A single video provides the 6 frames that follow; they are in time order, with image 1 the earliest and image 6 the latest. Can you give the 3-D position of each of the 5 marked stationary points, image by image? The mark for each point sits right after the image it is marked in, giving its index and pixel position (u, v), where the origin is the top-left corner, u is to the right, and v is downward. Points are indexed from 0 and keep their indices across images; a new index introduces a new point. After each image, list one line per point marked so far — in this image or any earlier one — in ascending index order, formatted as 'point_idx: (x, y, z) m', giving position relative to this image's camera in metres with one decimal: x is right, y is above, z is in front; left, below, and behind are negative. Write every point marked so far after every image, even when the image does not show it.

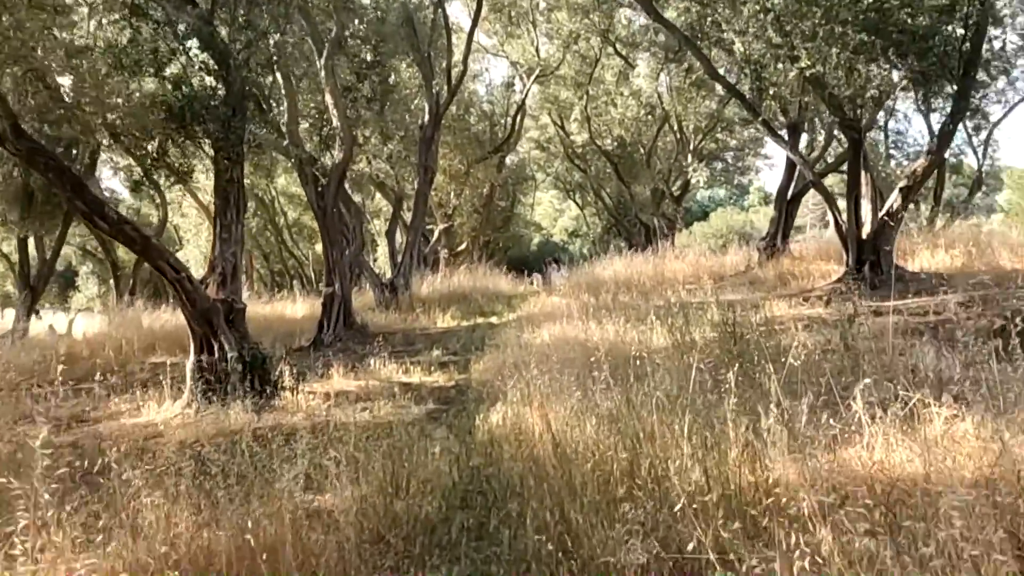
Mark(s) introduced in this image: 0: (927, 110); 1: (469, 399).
0: (+4.0, +1.7, +10.2) m
1: (-0.2, -0.6, +5.5) m
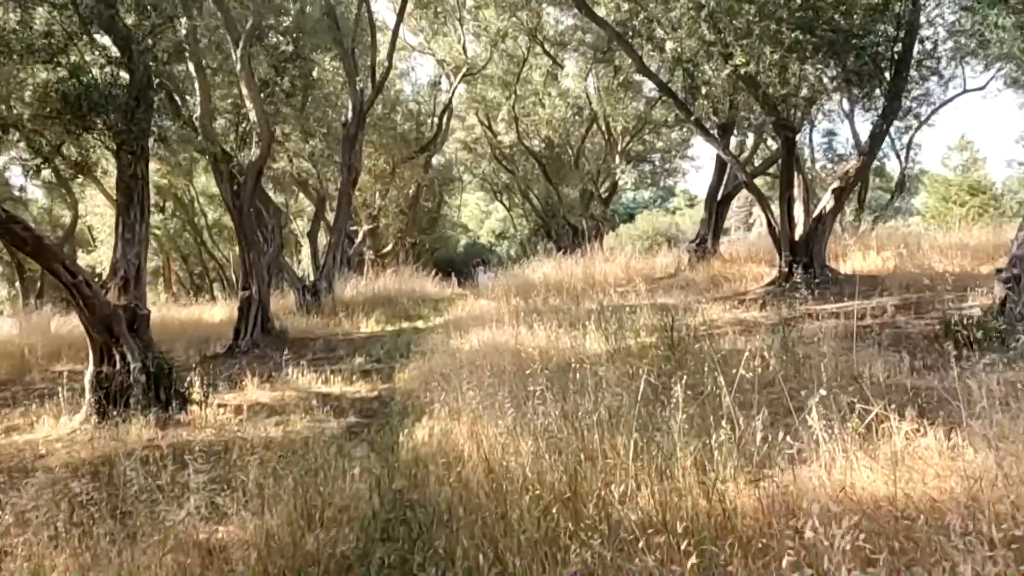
0: (+3.3, +1.7, +10.1) m
1: (-0.6, -0.6, +5.2) m
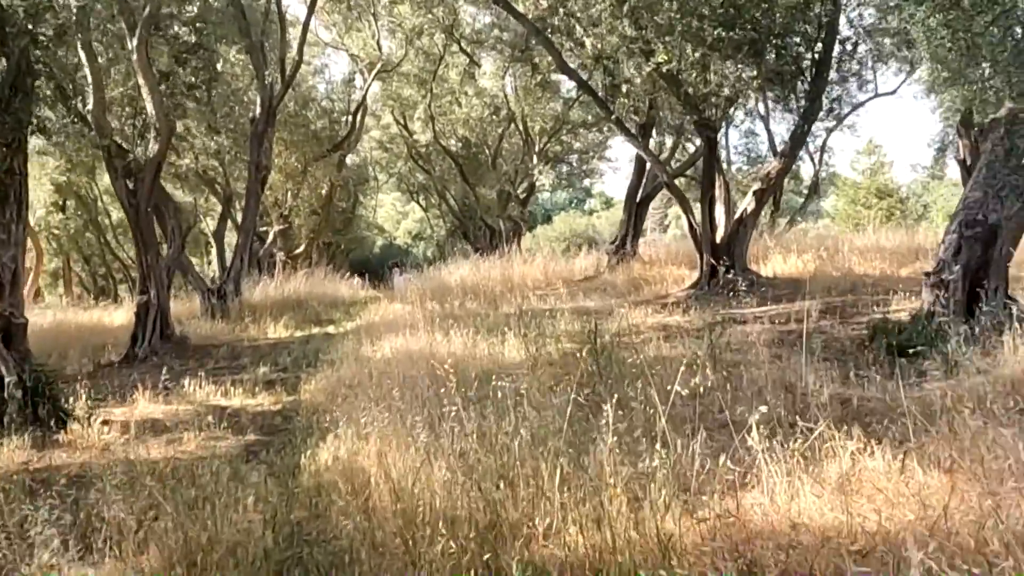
0: (+2.5, +1.7, +10.0) m
1: (-1.0, -0.6, +4.7) m
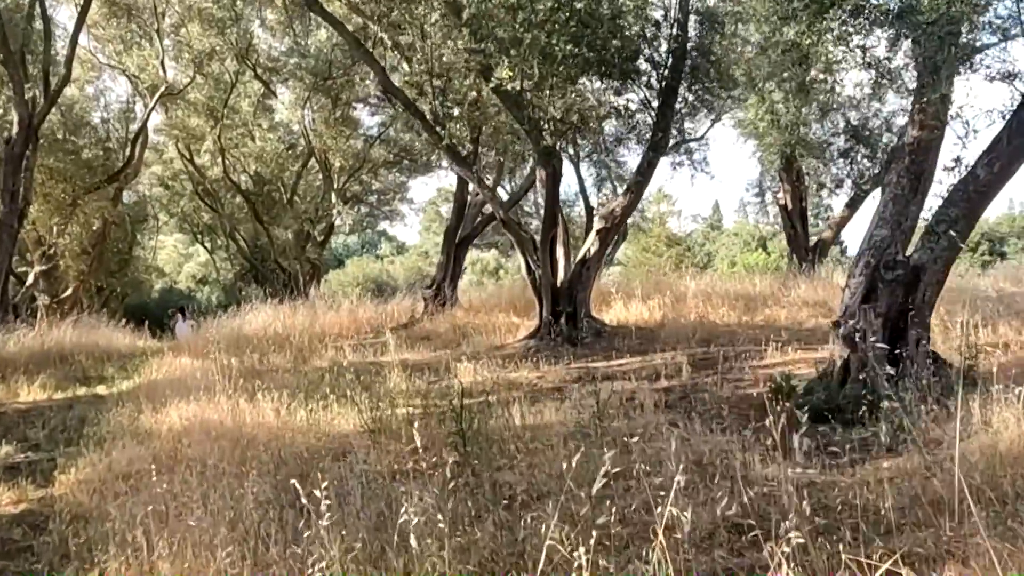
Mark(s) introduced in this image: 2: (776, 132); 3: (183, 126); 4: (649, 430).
0: (+0.9, +1.2, +9.2) m
1: (-1.4, -0.8, +3.3) m
2: (+2.9, +1.7, +11.8) m
3: (-6.1, +3.0, +19.6) m
4: (+0.6, -0.6, +4.4) m
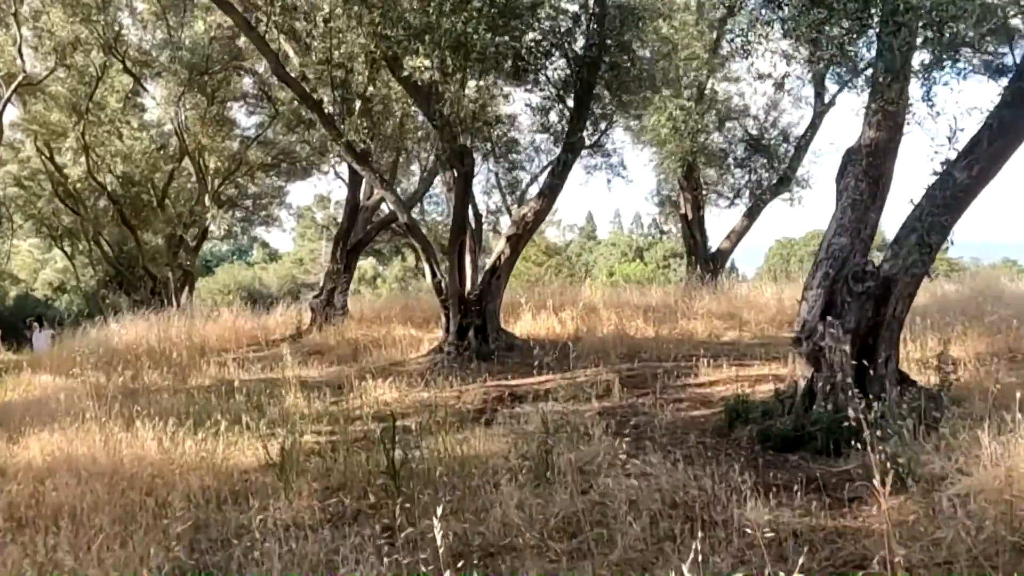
0: (+0.1, +1.1, +8.7) m
1: (-1.5, -0.8, +2.5) m
2: (+1.8, +1.6, +11.4) m
3: (-8.0, +2.9, +18.2) m
4: (+0.3, -0.6, +3.8) m
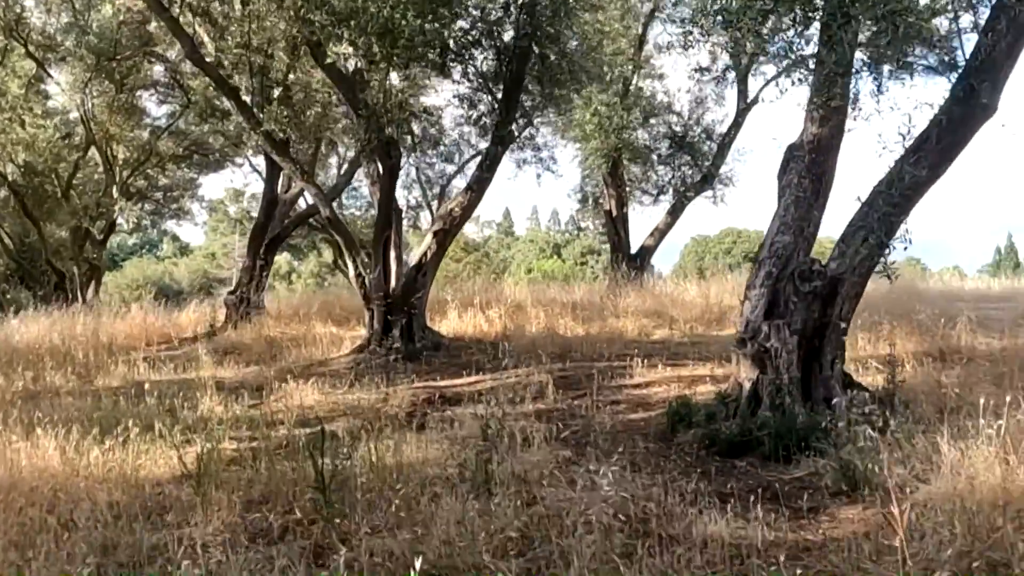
0: (-0.5, +1.2, +8.4) m
1: (-1.6, -0.8, +2.1) m
2: (+1.0, +1.6, +11.3) m
3: (-9.3, +3.0, +17.2) m
4: (+0.1, -0.6, +3.6) m
